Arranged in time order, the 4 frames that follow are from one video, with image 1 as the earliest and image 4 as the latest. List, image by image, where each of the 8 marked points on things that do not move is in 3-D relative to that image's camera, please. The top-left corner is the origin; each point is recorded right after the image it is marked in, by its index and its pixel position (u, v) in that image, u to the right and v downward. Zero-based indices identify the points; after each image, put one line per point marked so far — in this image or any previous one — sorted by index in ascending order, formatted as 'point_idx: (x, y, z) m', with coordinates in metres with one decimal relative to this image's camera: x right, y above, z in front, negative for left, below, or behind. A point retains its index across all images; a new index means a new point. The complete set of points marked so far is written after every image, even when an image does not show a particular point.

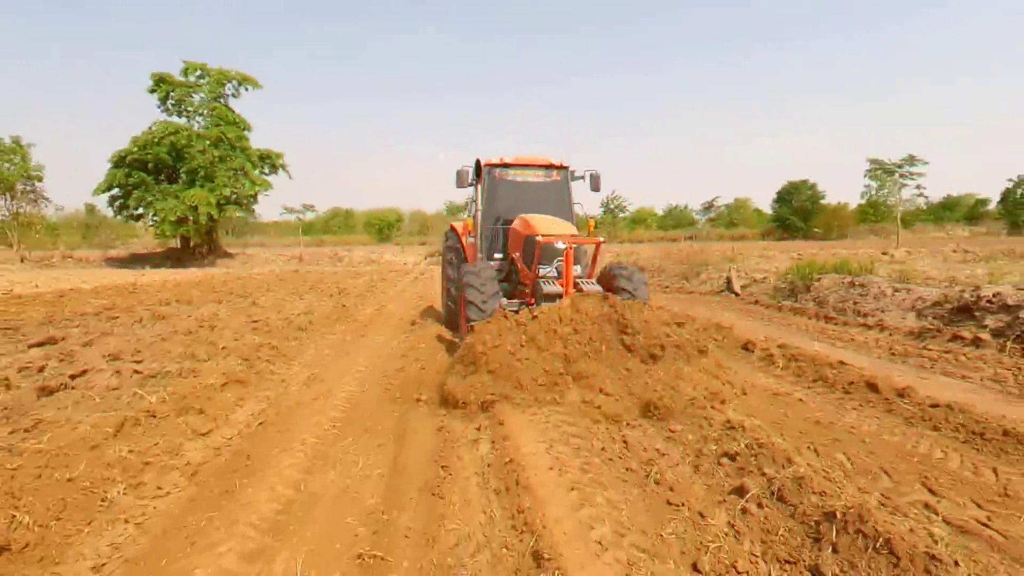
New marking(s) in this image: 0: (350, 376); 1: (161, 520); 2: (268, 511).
0: (-1.8, -1.0, +6.0) m
1: (-2.0, -1.3, +3.0) m
2: (-1.4, -1.3, +3.1) m
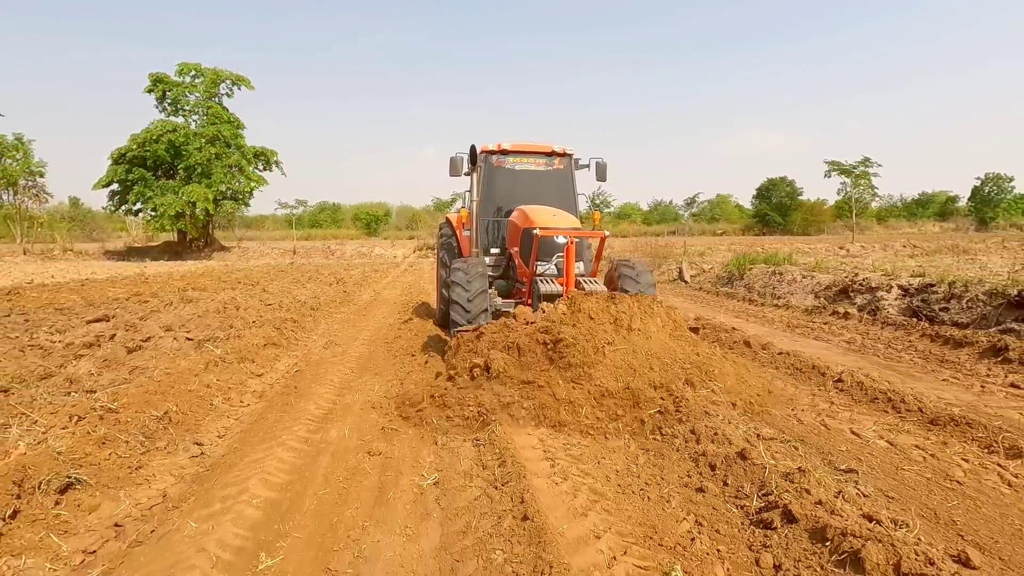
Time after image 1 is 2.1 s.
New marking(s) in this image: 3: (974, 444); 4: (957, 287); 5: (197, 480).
0: (-2.2, -0.8, +7.6) m
1: (-2.3, -1.1, +4.6) m
2: (-1.7, -1.1, +4.7) m
3: (+3.1, -1.1, +3.6) m
4: (+5.8, 0.0, +6.9) m
5: (-2.0, -1.2, +3.3) m
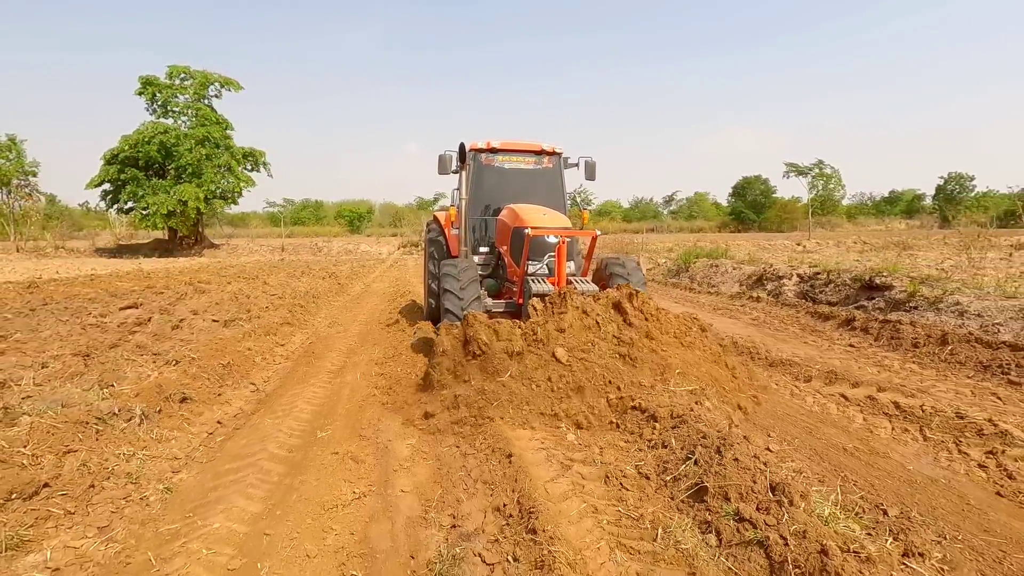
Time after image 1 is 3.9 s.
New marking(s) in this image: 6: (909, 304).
0: (-2.7, -0.6, +9.2) m
1: (-2.6, -0.9, +6.1) m
2: (-2.1, -0.9, +6.3) m
3: (+2.7, -0.9, +5.3) m
4: (+5.3, +0.2, +8.7) m
5: (-2.3, -1.1, +4.9) m
6: (+5.2, -0.2, +6.9) m
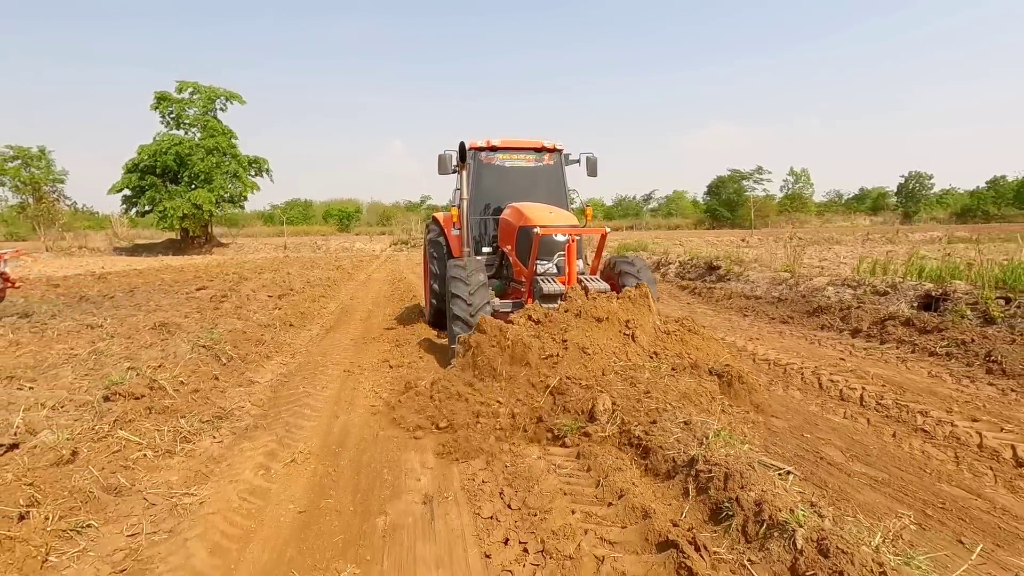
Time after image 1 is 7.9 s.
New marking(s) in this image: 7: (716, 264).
0: (-3.5, -0.2, +13.0) m
1: (-3.4, -0.6, +10.0) m
2: (-2.9, -0.6, +10.1) m
3: (+2.0, -0.5, +9.2) m
4: (+4.5, +0.7, +12.7) m
5: (-3.1, -0.7, +8.7) m
6: (+4.4, +0.2, +10.9) m
7: (+4.5, +0.5, +11.7) m
